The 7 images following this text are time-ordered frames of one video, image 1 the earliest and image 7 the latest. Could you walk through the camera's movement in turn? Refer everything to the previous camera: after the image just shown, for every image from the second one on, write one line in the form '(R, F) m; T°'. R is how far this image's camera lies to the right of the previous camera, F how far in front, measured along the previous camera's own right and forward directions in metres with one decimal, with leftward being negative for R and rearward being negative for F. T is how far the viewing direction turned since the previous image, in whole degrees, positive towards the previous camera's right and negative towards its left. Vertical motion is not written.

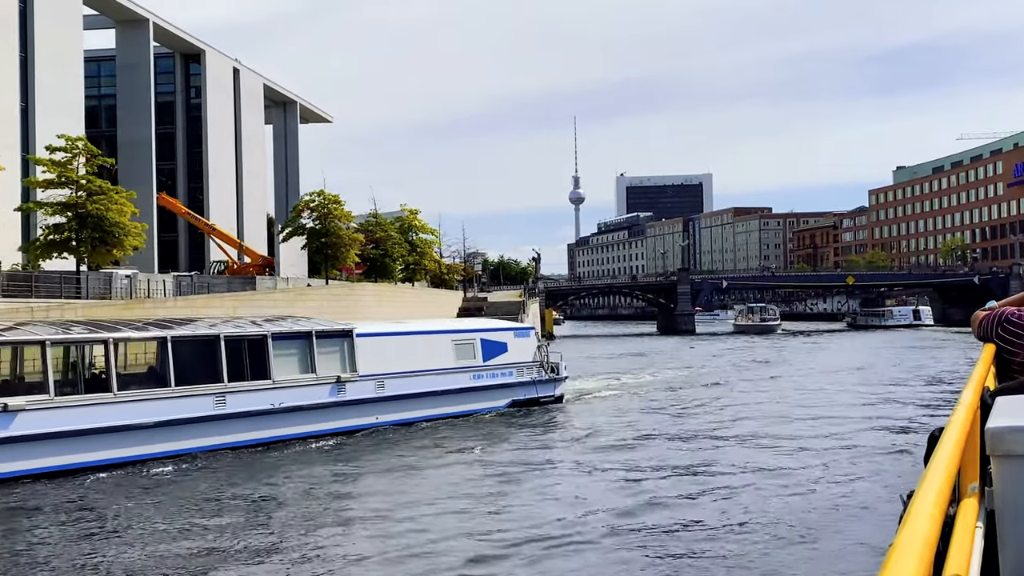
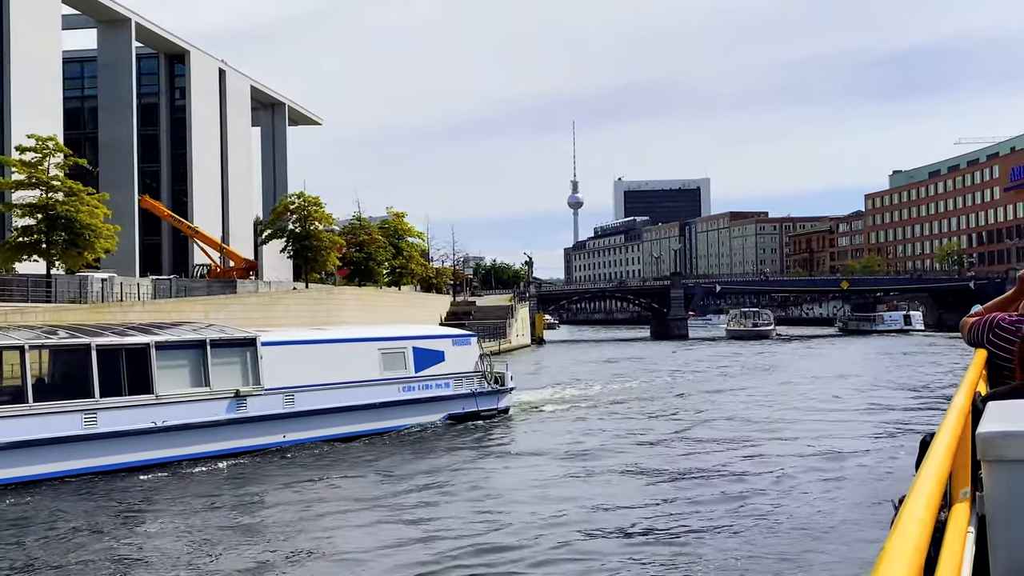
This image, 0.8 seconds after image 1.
(+0.6, +1.0) m; 0°
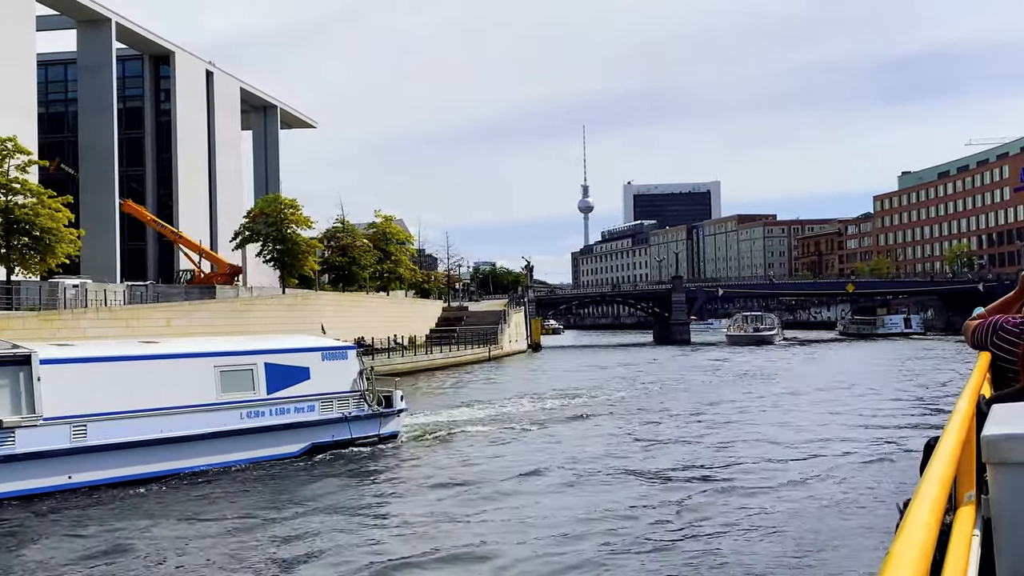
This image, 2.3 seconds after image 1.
(+1.1, +1.7) m; -1°
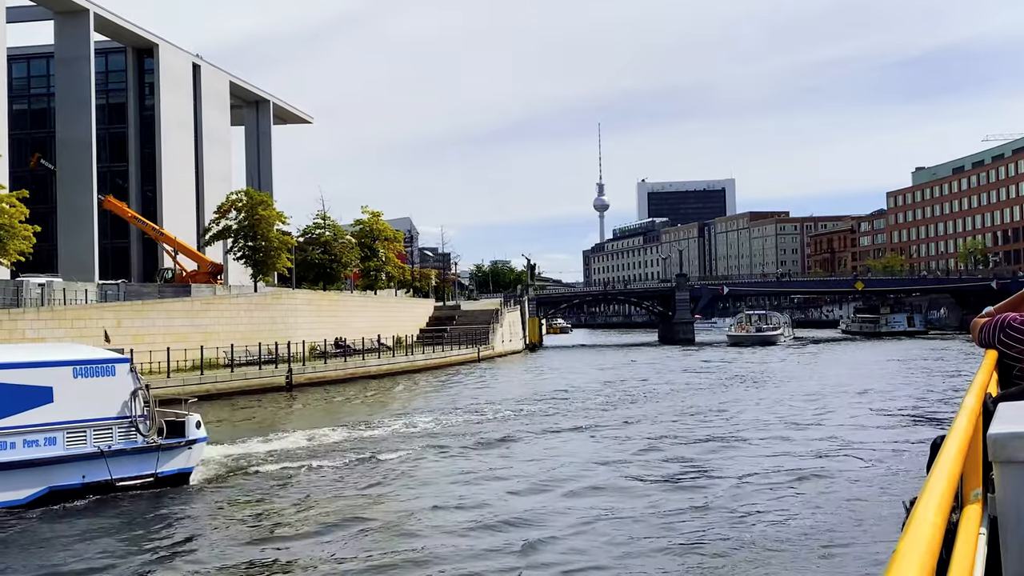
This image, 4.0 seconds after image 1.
(+1.3, +2.0) m; -1°
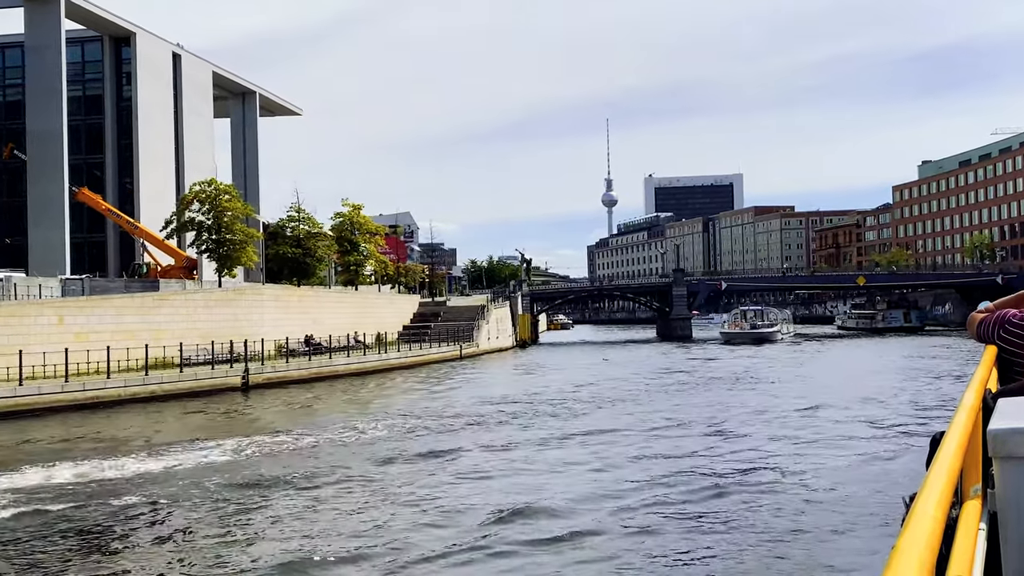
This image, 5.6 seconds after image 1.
(+1.3, +1.8) m; 0°
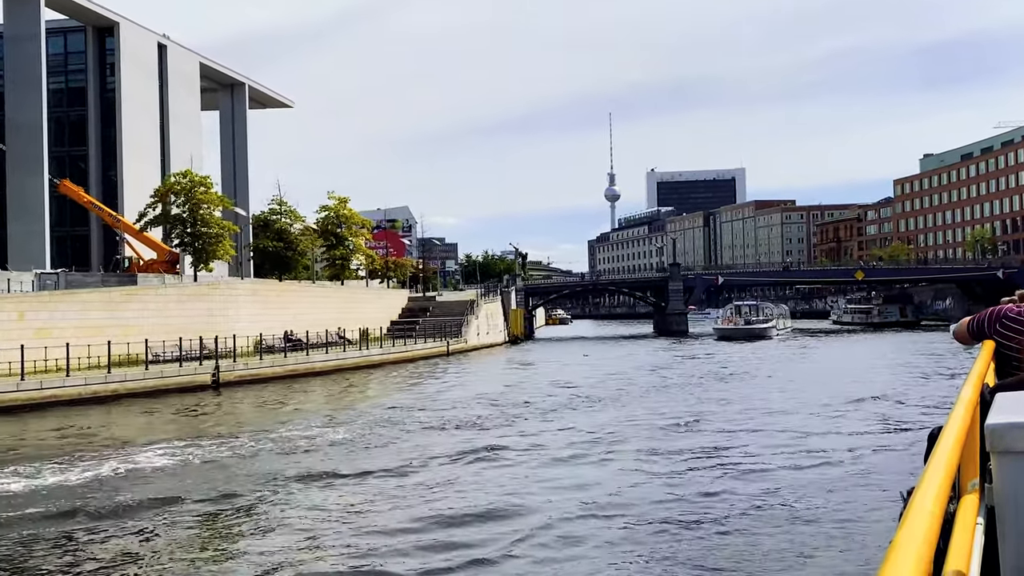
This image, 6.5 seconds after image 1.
(+0.7, +1.1) m; 0°
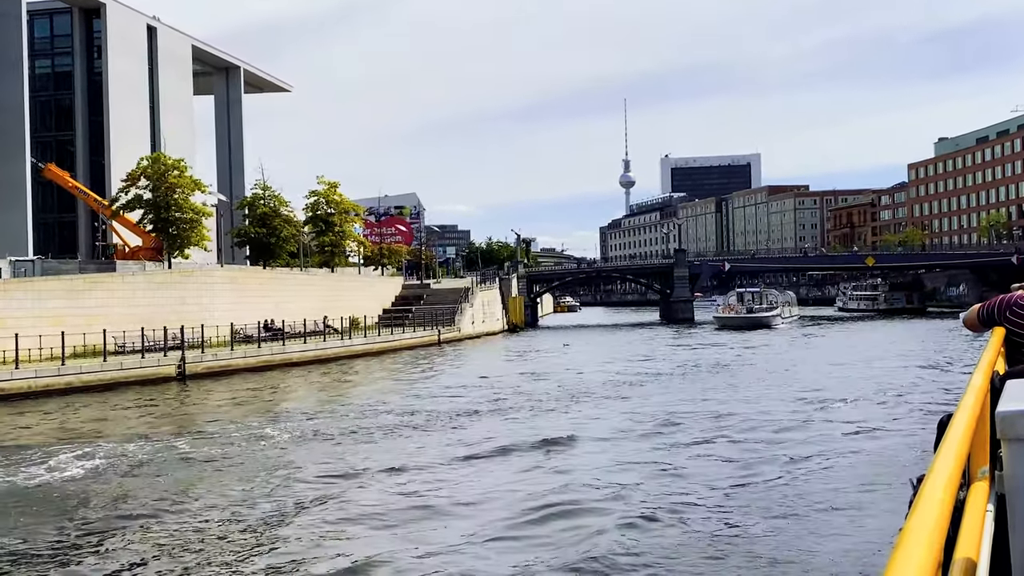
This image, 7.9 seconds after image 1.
(+1.0, +1.6) m; -1°
